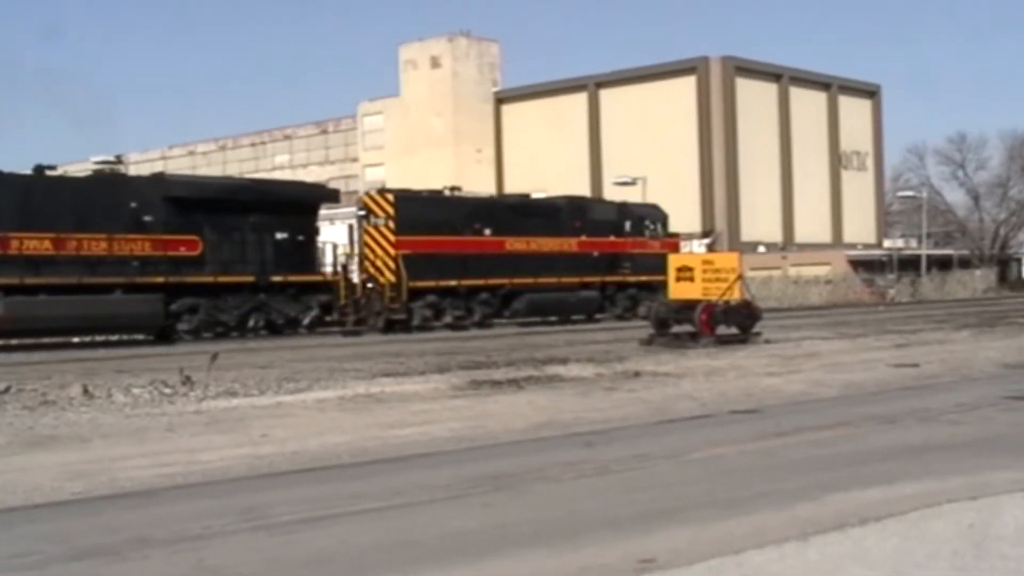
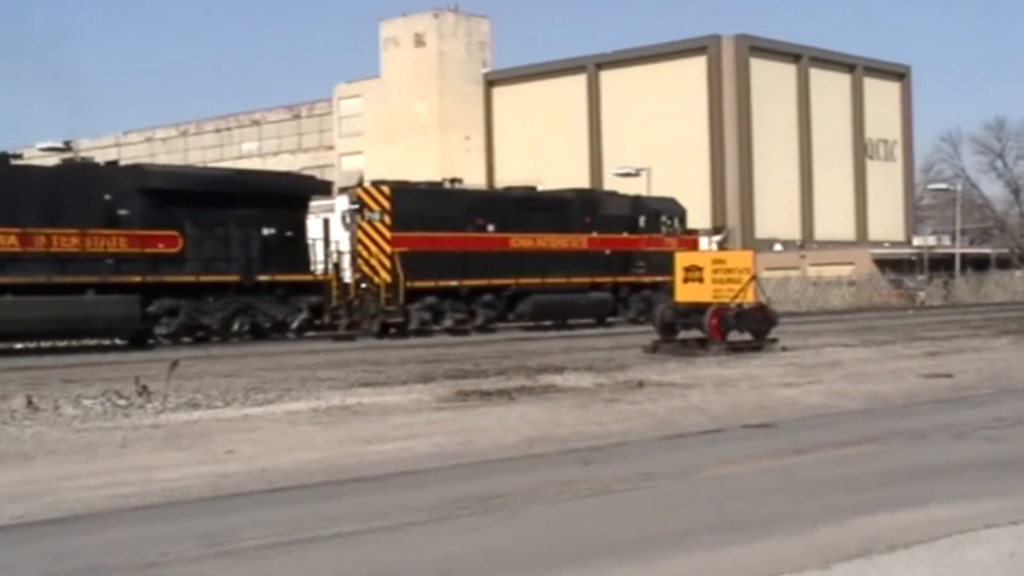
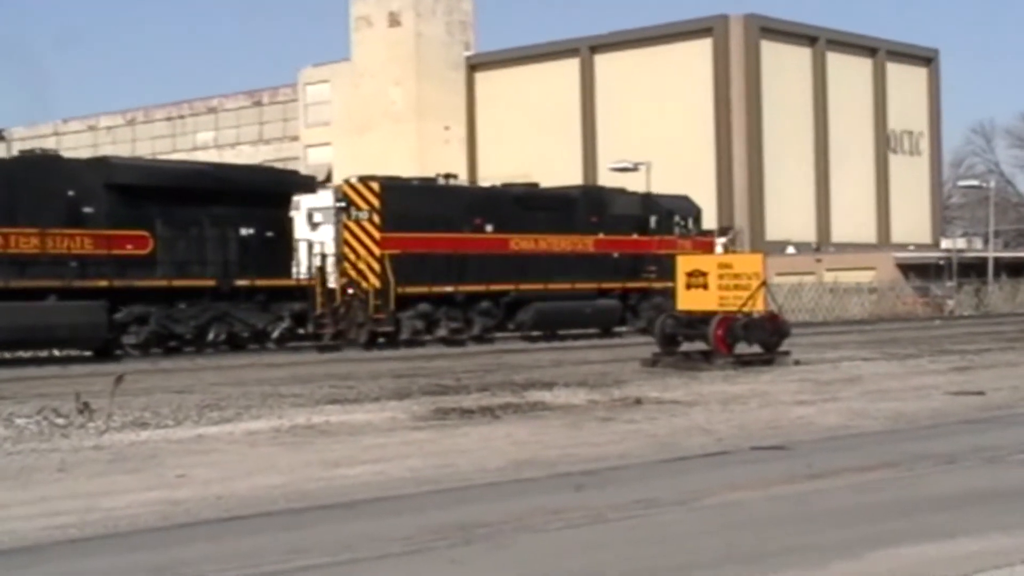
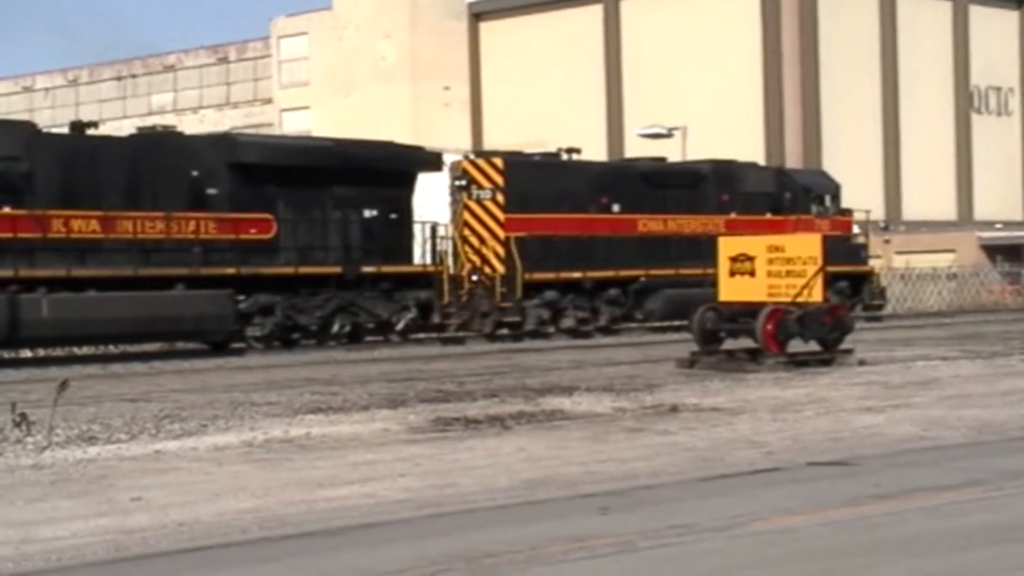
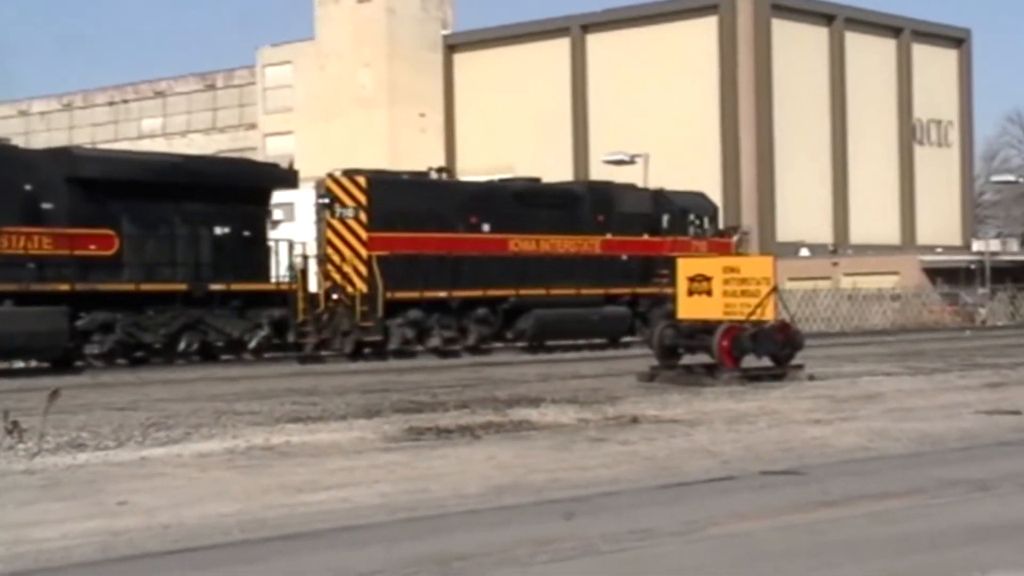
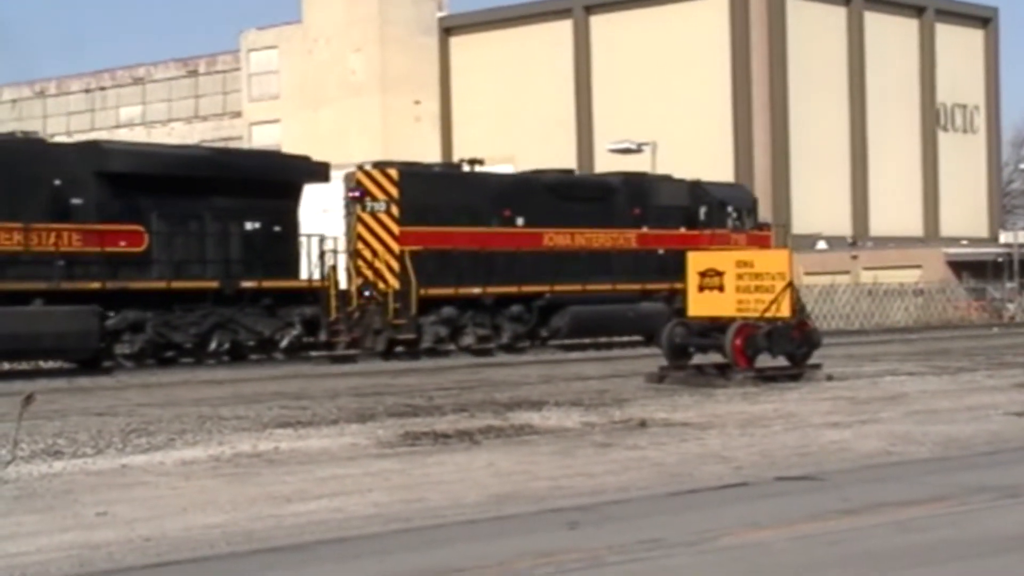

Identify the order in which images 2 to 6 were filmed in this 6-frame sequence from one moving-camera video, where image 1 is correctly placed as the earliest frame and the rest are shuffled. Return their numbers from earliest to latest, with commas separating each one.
2, 3, 5, 6, 4
